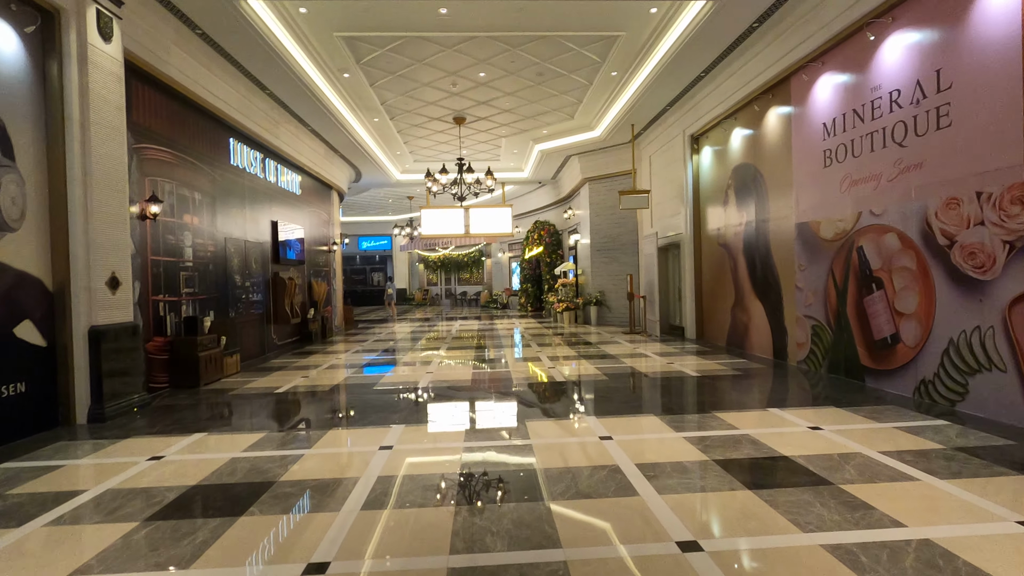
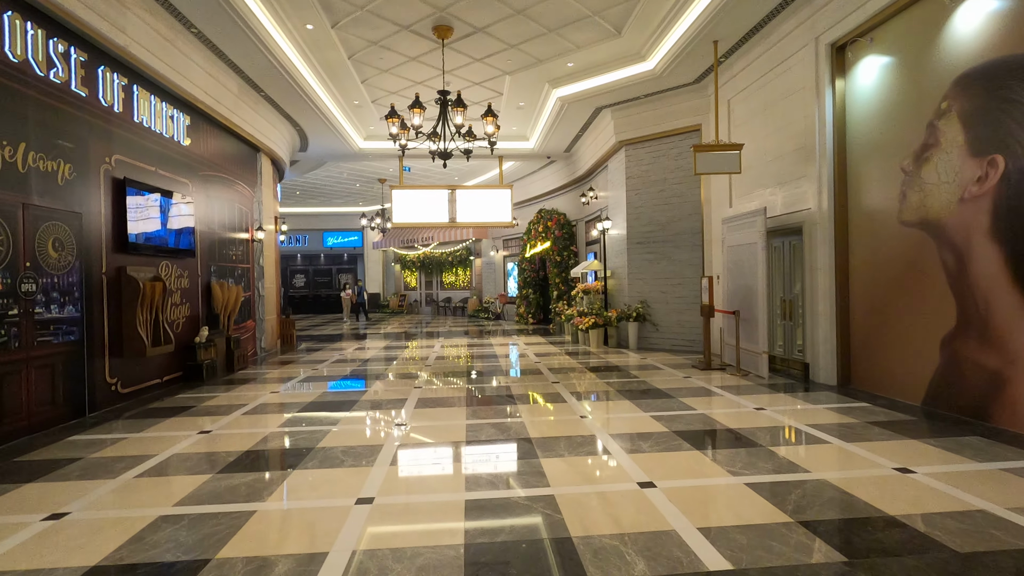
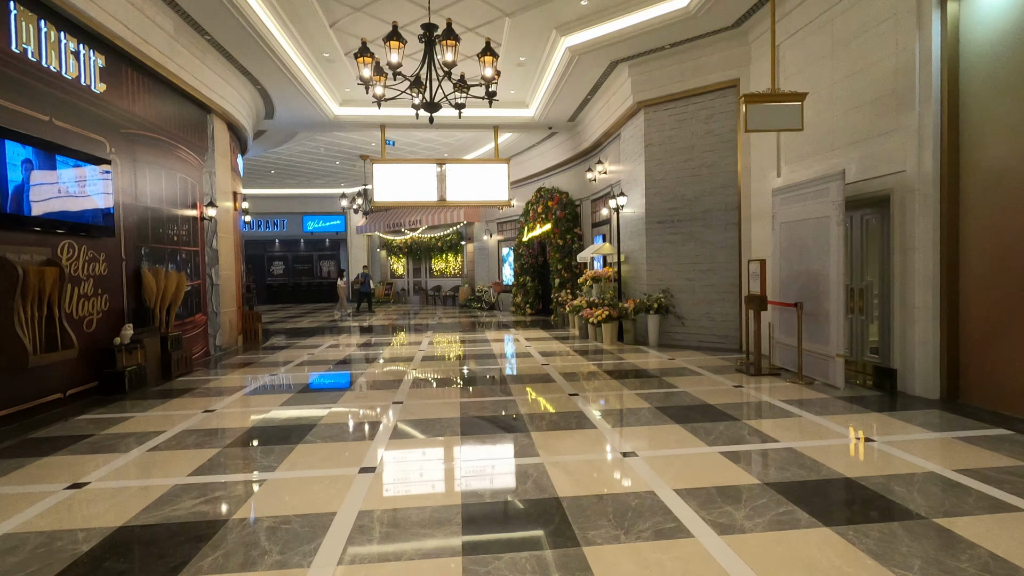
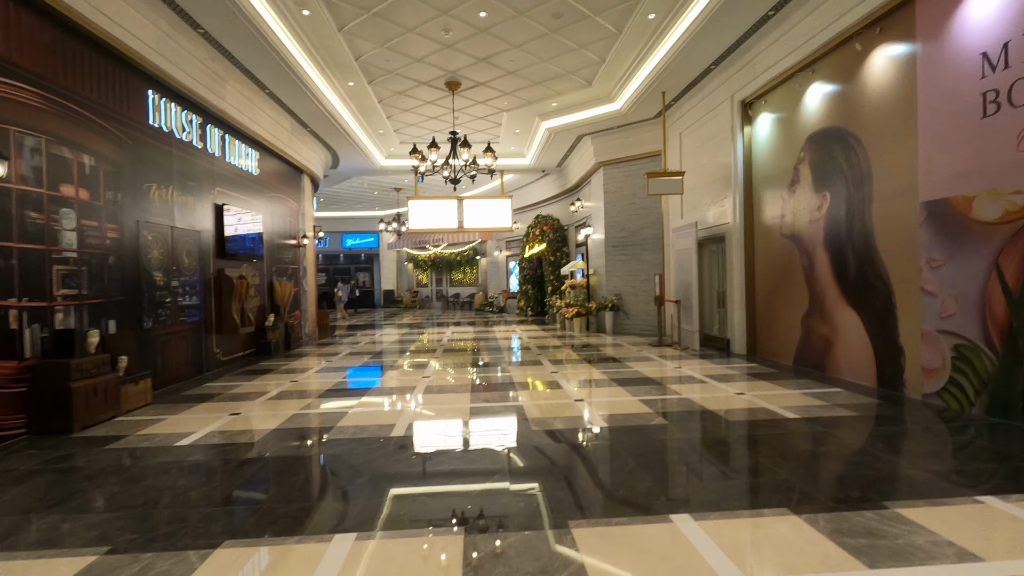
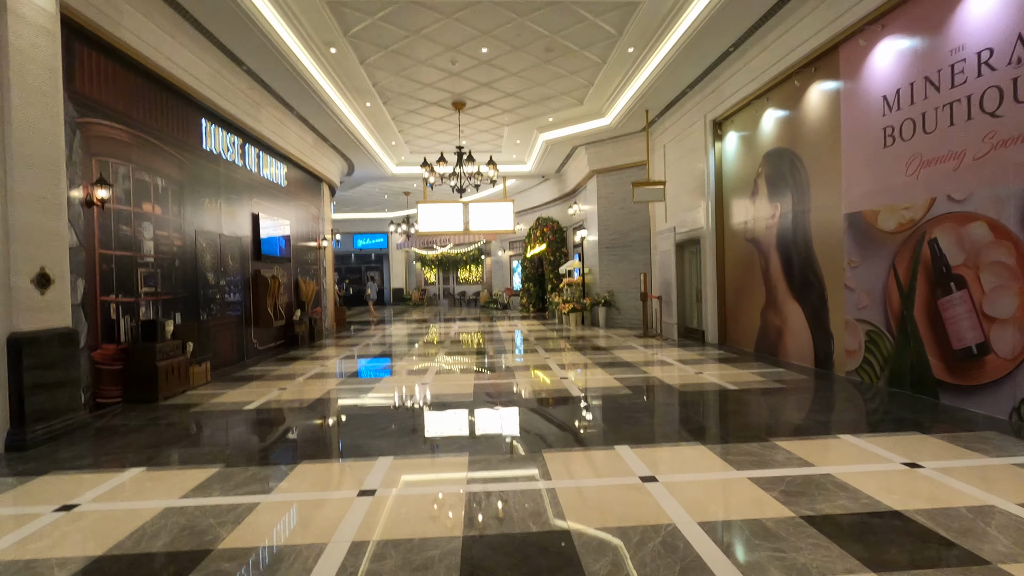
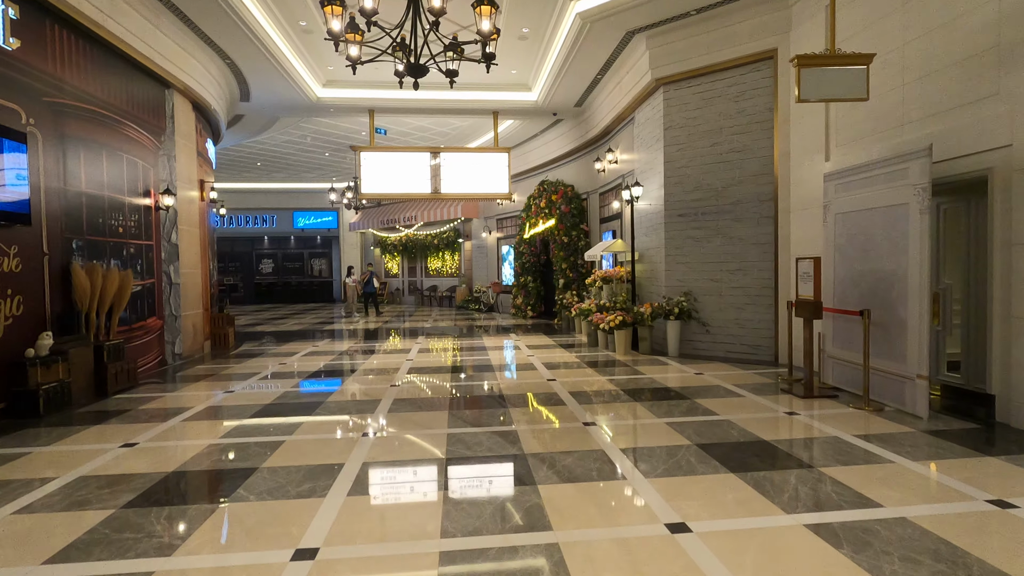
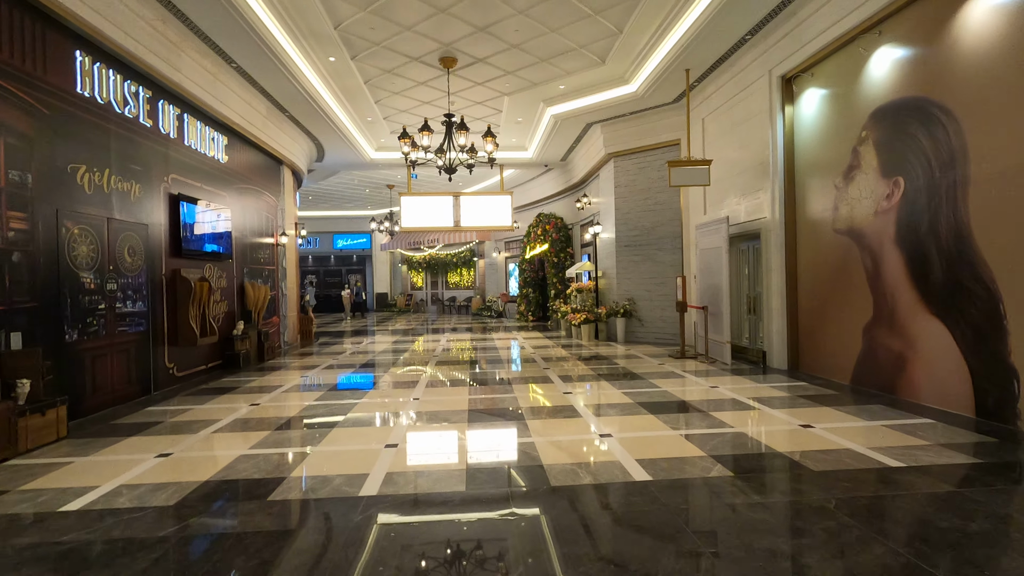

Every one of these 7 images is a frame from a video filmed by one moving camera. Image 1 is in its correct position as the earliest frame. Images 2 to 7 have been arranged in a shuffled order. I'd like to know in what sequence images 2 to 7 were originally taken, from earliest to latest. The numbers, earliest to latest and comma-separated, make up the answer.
5, 4, 7, 2, 3, 6
